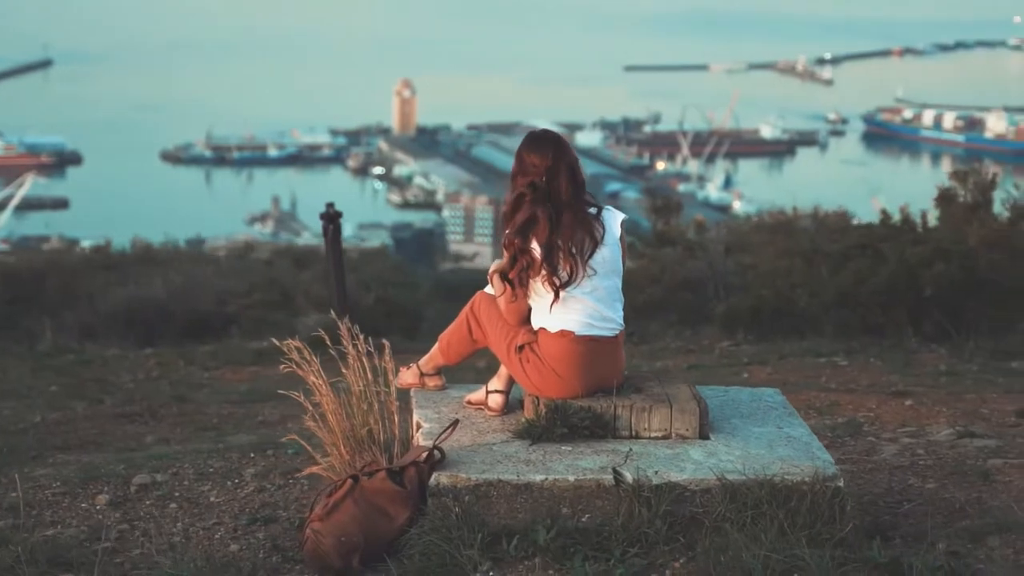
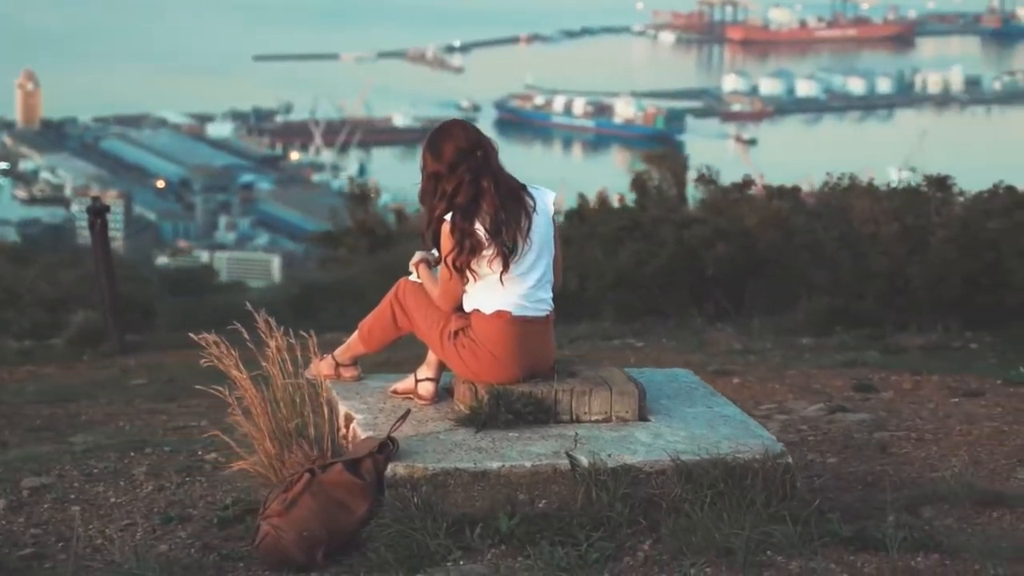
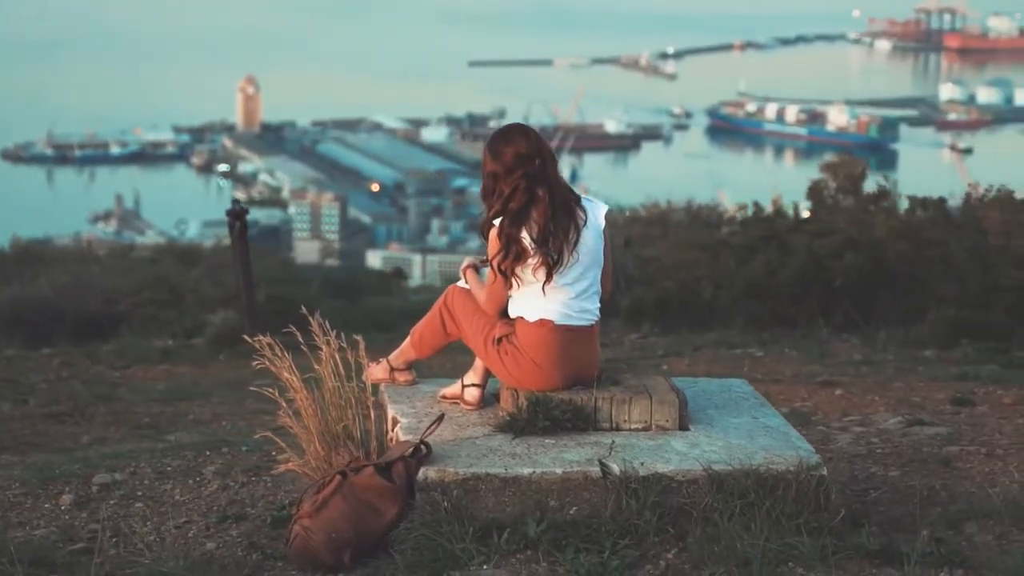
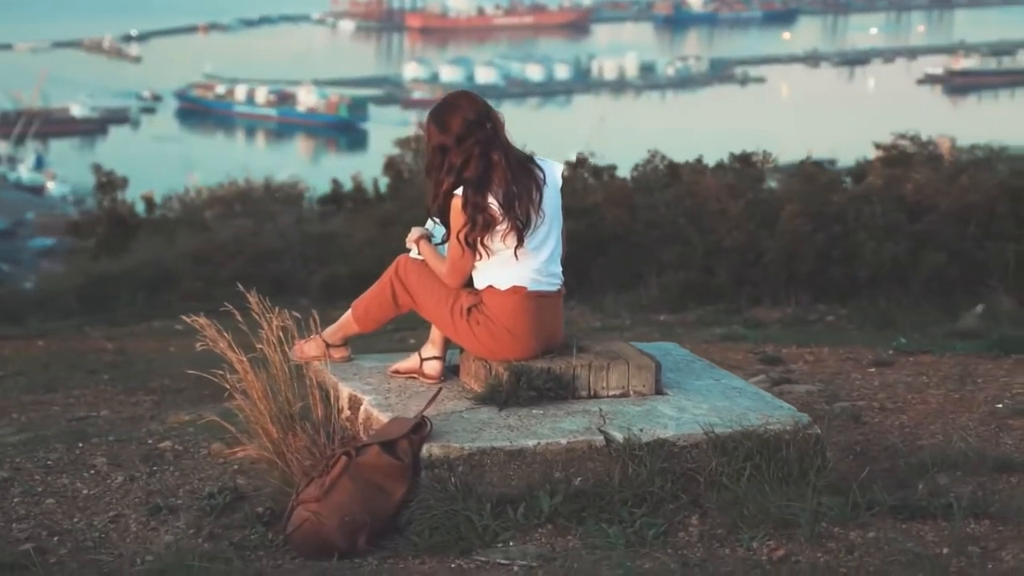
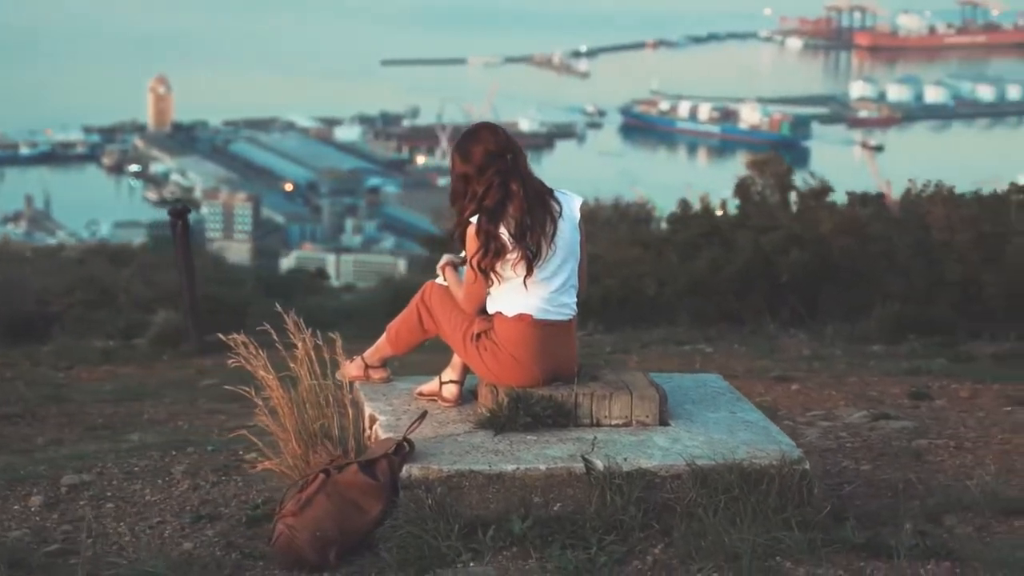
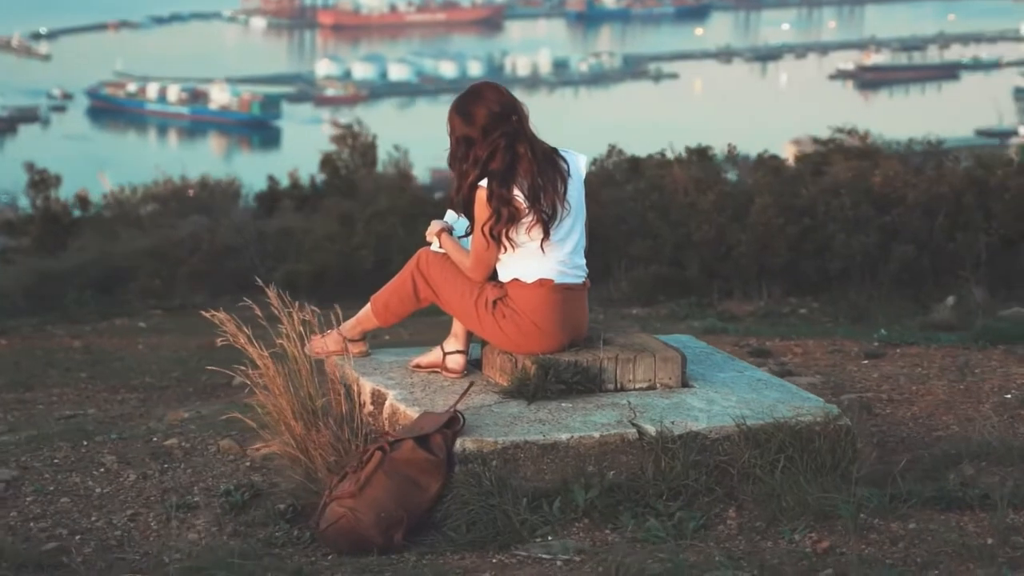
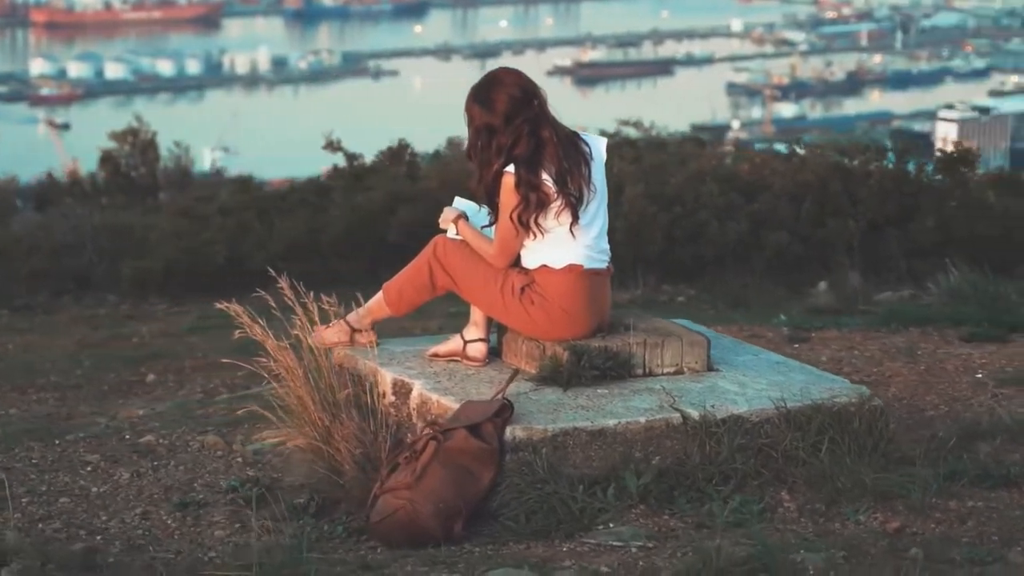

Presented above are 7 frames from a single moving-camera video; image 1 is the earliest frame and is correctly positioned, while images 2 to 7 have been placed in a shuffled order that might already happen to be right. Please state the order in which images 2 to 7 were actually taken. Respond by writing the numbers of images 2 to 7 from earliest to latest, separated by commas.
3, 5, 2, 4, 6, 7
